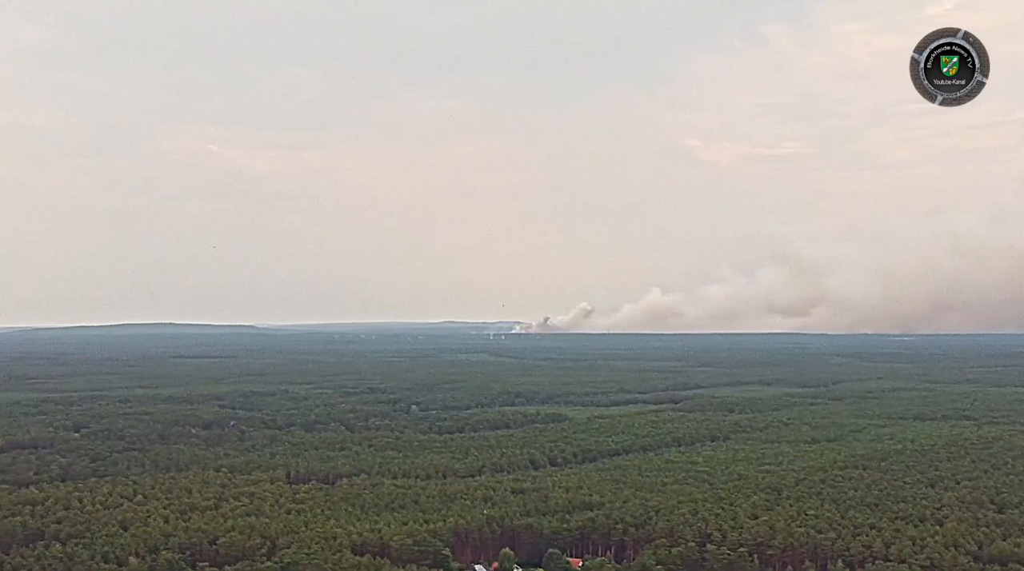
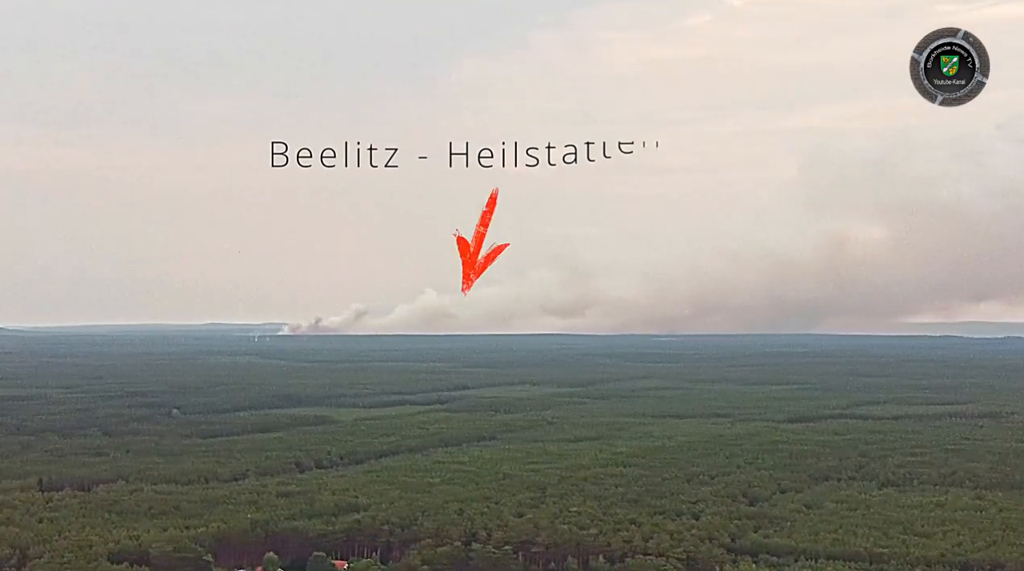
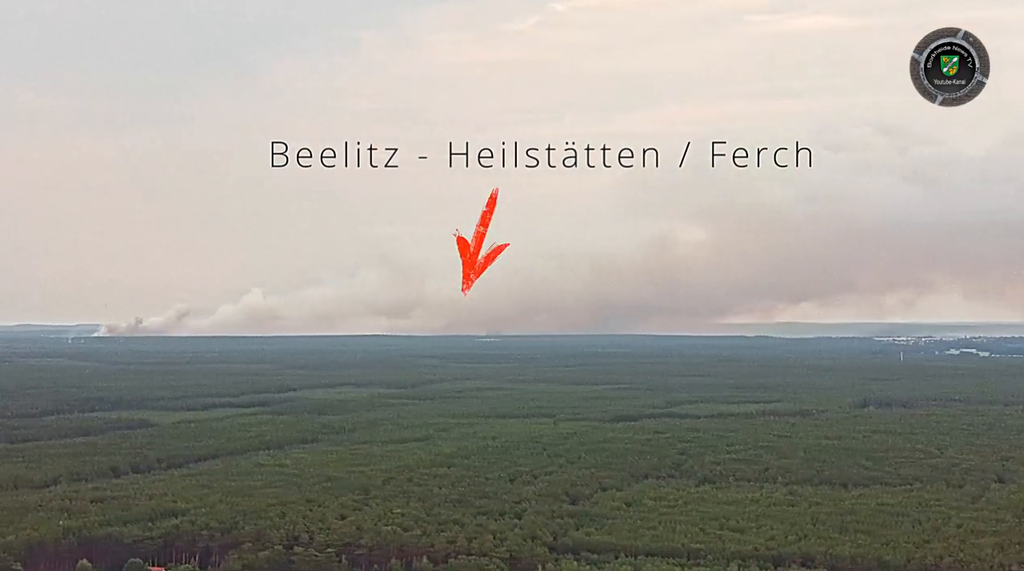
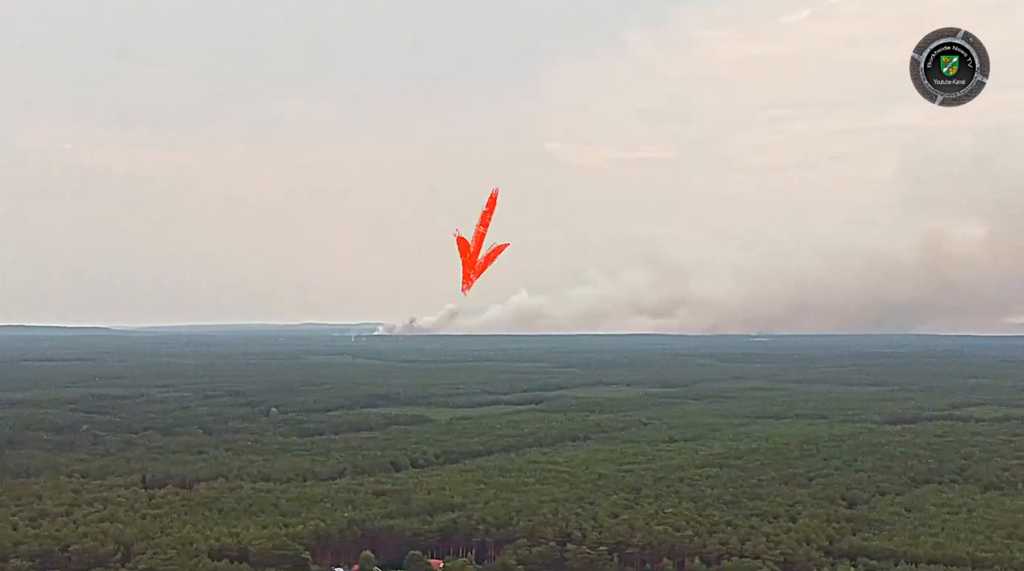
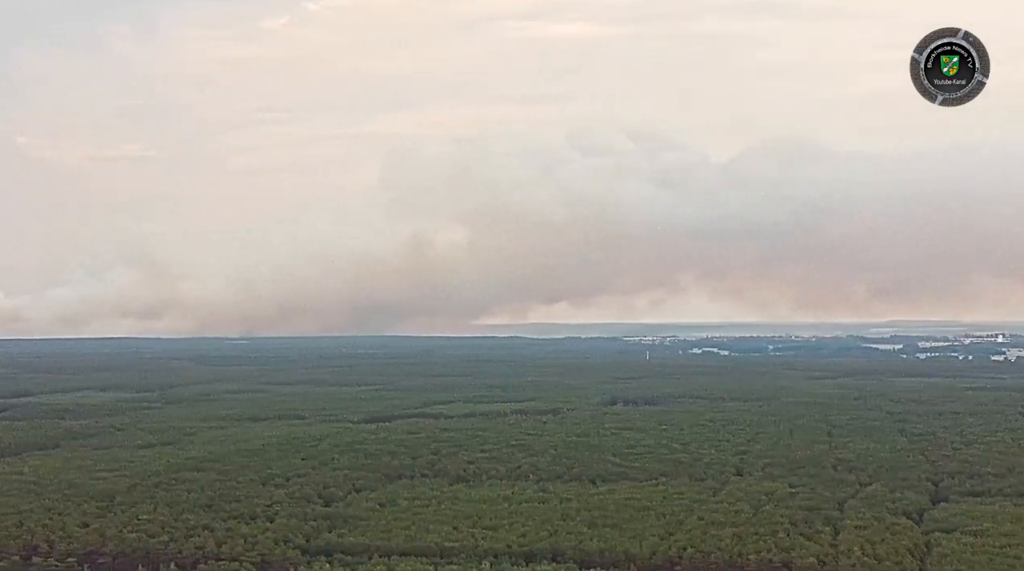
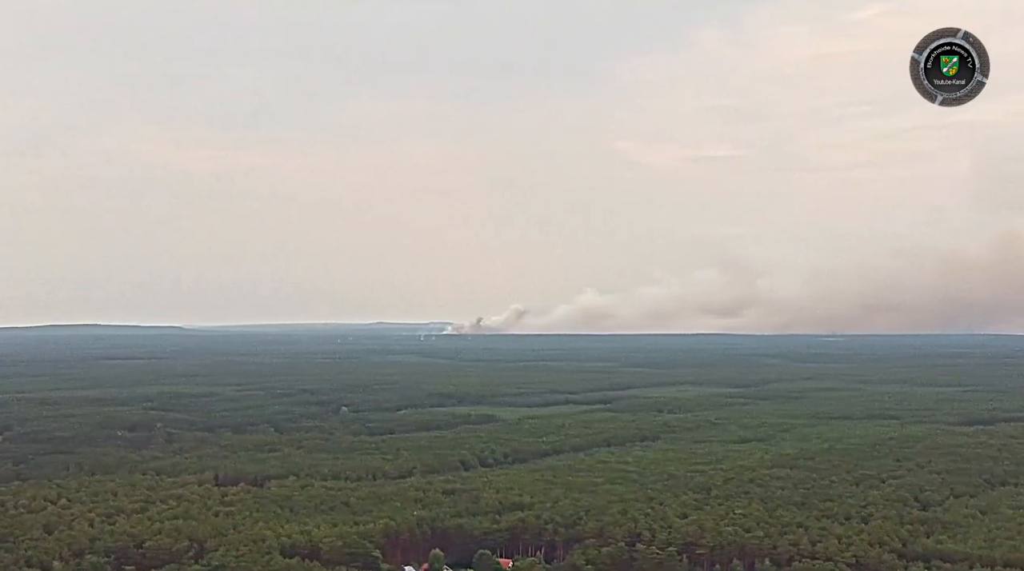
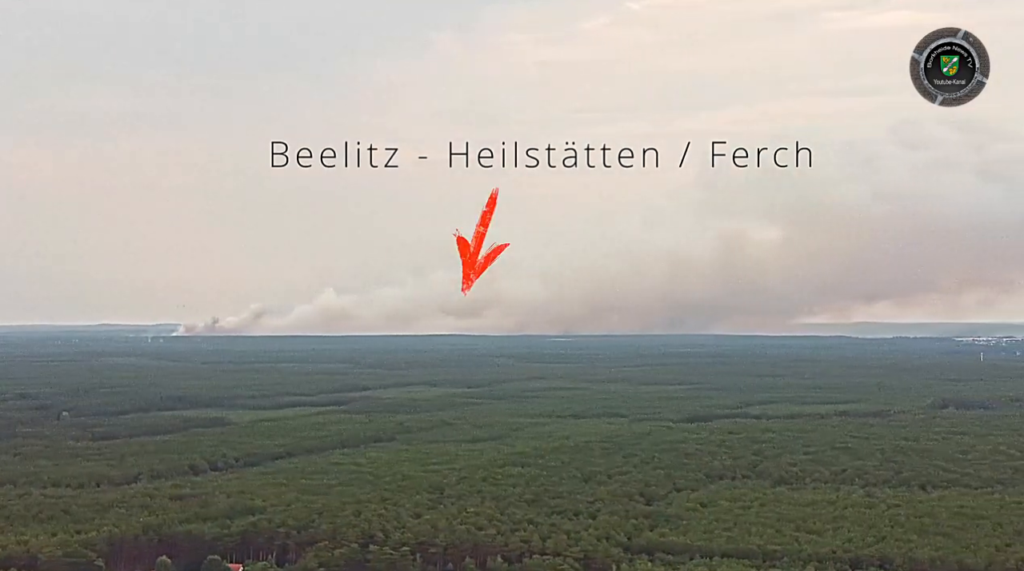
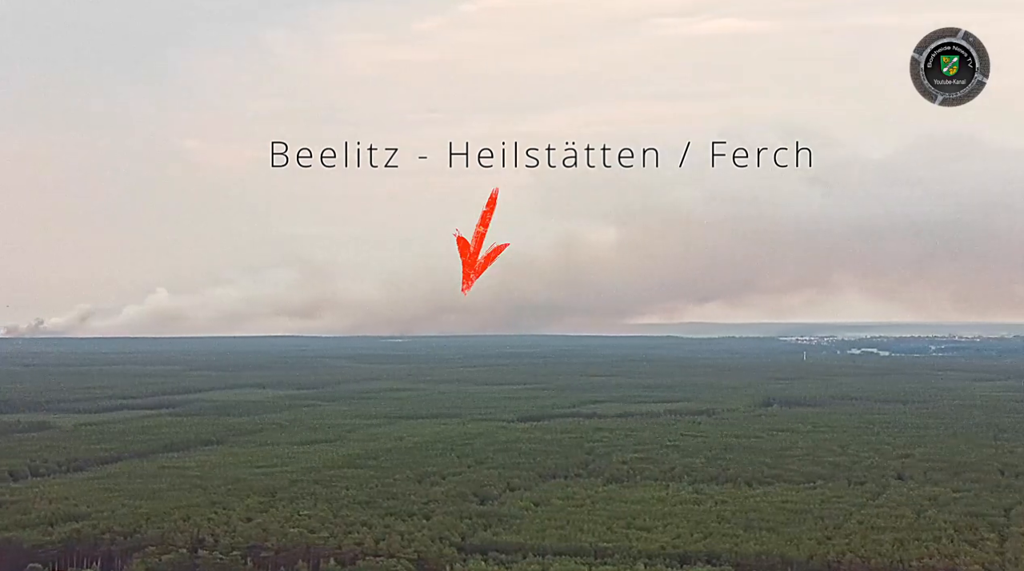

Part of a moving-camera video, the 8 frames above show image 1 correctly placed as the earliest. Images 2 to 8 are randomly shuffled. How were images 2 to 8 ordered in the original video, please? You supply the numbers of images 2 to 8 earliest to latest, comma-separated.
6, 4, 2, 7, 3, 8, 5
